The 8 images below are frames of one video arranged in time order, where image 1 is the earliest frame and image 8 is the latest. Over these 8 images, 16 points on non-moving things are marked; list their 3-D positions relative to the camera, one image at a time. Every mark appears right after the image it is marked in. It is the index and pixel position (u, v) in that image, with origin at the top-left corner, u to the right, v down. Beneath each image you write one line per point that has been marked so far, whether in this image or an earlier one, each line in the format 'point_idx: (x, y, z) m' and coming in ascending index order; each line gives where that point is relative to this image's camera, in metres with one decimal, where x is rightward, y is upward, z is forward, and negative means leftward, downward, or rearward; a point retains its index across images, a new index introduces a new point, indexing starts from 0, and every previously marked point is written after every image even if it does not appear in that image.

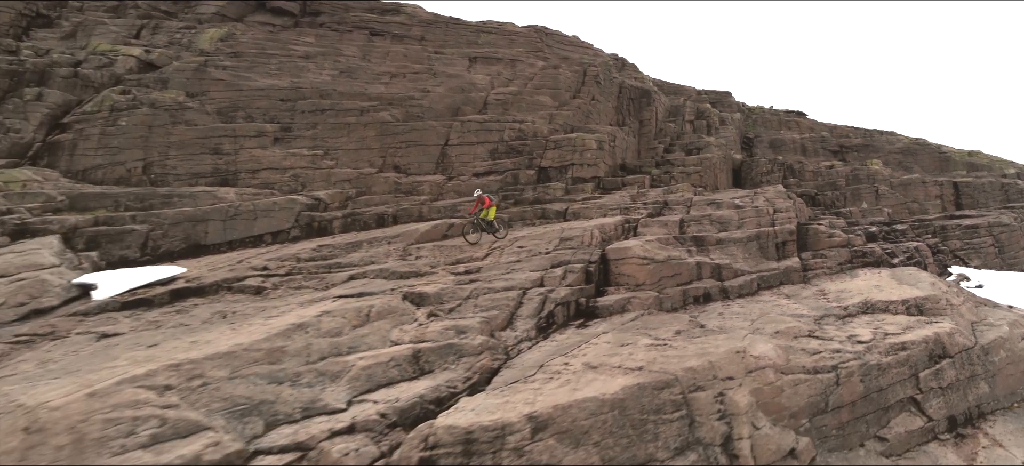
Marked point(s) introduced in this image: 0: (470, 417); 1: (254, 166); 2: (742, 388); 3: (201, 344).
0: (-0.5, -2.8, +6.9) m
1: (-9.9, +2.6, +17.4) m
2: (+4.1, -2.7, +7.9) m
3: (-5.3, -1.9, +7.9) m
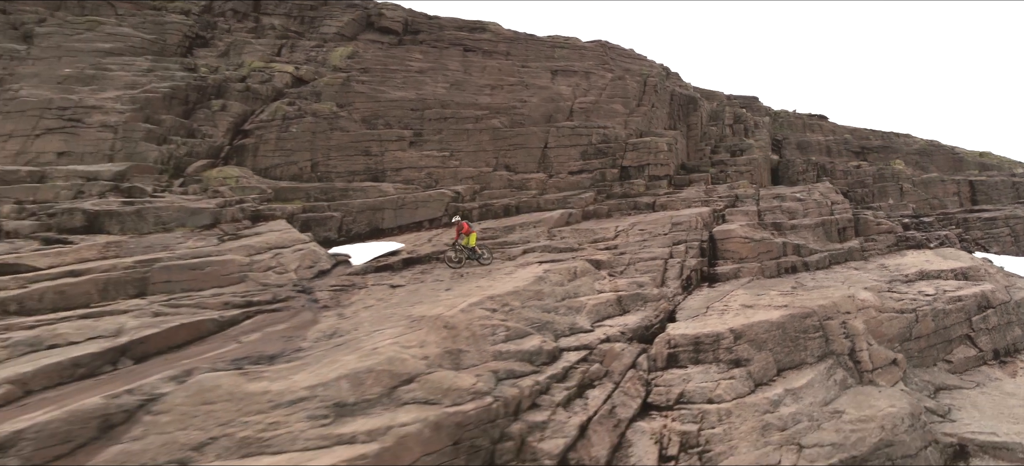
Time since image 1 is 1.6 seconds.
0: (+4.1, -2.2, +10.3) m
1: (-5.3, +3.1, +20.8) m
2: (+8.7, -2.2, +11.4) m
3: (-0.6, -1.4, +11.4) m
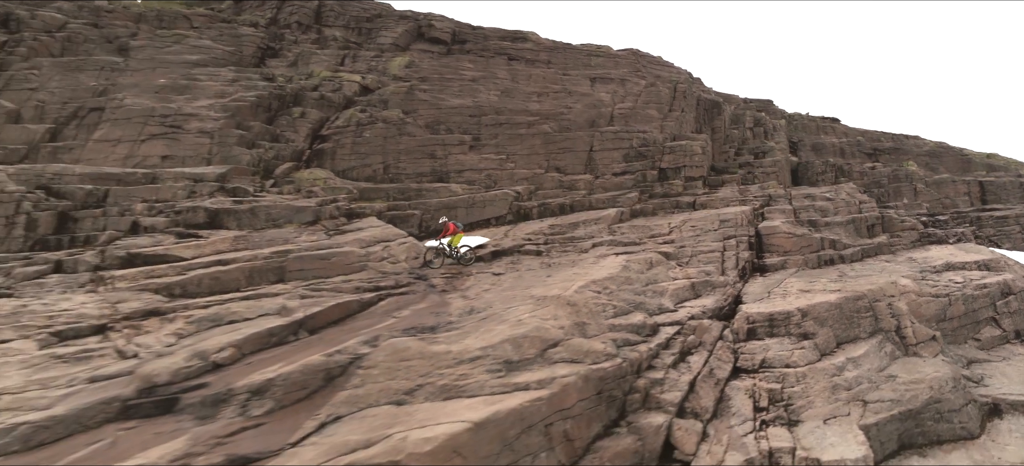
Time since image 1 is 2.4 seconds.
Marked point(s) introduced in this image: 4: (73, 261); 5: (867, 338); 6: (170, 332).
0: (+6.8, -2.1, +12.2) m
1: (-2.6, +3.3, +22.7) m
2: (+11.4, -2.0, +13.2) m
3: (+2.1, -1.2, +13.2) m
4: (-13.4, -0.8, +13.7) m
5: (+9.7, -2.9, +12.4) m
6: (-8.4, -2.5, +11.2) m
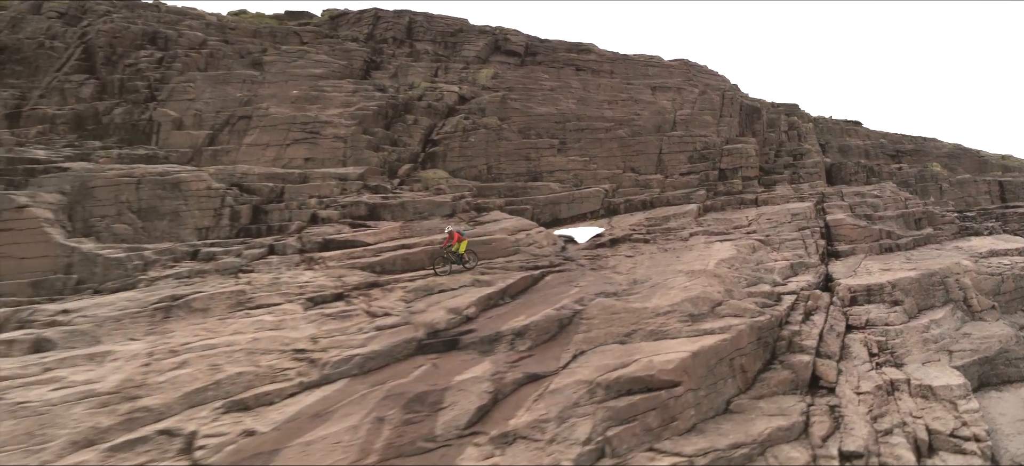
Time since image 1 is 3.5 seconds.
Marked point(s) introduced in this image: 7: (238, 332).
0: (+11.7, -1.7, +15.2) m
1: (+2.3, +3.7, +25.7) m
2: (+16.3, -1.6, +16.2) m
3: (+6.9, -0.8, +16.2) m
4: (-8.5, -0.4, +16.7) m
5: (+14.6, -2.5, +15.3) m
6: (-3.6, -2.1, +14.2) m
7: (-7.4, -2.7, +12.2) m
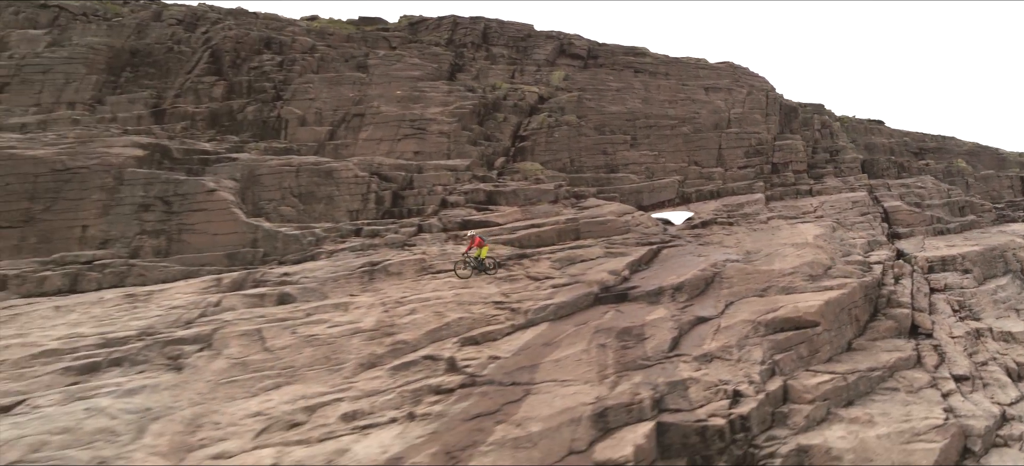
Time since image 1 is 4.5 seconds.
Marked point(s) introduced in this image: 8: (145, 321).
0: (+16.6, -0.9, +17.8) m
1: (+7.2, +4.5, +28.3) m
2: (+21.2, -0.8, +18.9) m
3: (+11.9, 0.0, +18.8) m
4: (-3.6, +0.4, +19.3) m
5: (+19.5, -1.7, +18.0) m
6: (+1.4, -1.2, +16.8) m
7: (-2.4, -1.9, +14.8) m
8: (-10.5, -2.5, +13.0) m
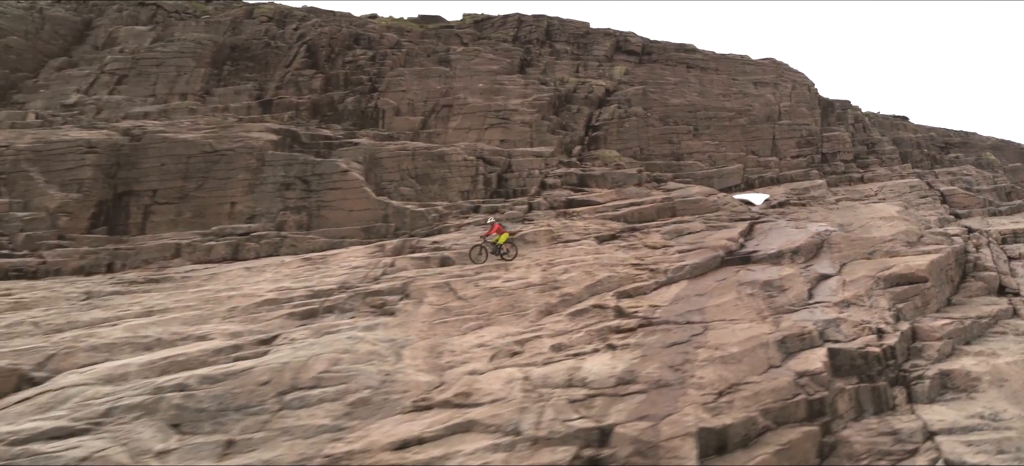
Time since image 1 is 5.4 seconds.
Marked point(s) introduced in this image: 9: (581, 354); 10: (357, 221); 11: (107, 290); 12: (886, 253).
0: (+21.4, +0.2, +19.7) m
1: (+12.0, +5.5, +30.1) m
2: (+25.9, +0.2, +20.7) m
3: (+16.6, +1.0, +20.7) m
4: (+1.2, +1.4, +21.1) m
5: (+24.3, -0.6, +19.8) m
6: (+6.1, -0.2, +18.6) m
7: (+2.3, -0.8, +16.6) m
8: (-5.7, -1.5, +14.8) m
9: (+1.7, -3.1, +11.5) m
10: (-6.8, +0.5, +19.9) m
11: (-13.2, -1.8, +14.7) m
12: (+13.2, -0.7, +16.0) m
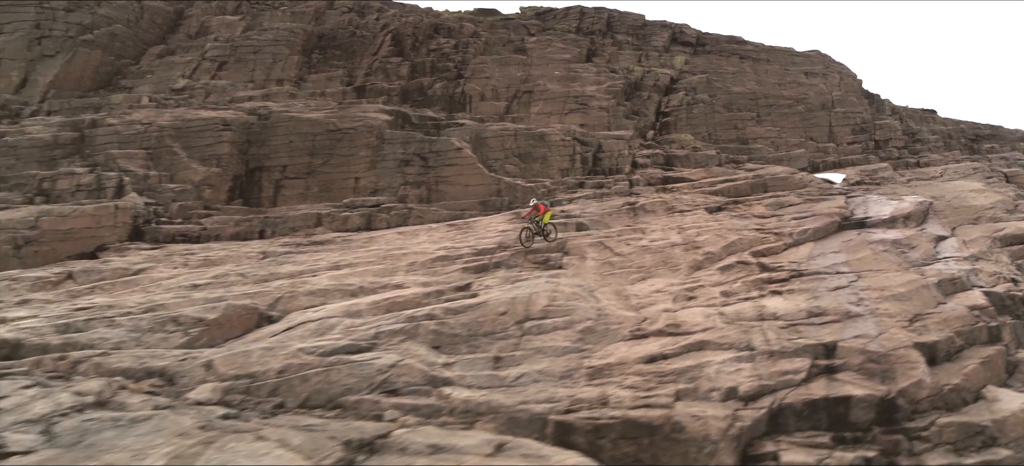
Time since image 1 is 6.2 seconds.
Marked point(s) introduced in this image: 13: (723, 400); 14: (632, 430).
0: (+26.4, +1.4, +20.9) m
1: (+16.9, +6.8, +31.4) m
2: (+30.9, +1.5, +22.0) m
3: (+21.6, +2.3, +21.9) m
4: (+6.2, +2.7, +22.4) m
5: (+29.3, +0.6, +21.1) m
6: (+11.1, +1.1, +19.9) m
7: (+7.3, +0.4, +17.9) m
8: (-0.7, -0.2, +16.0) m
9: (+6.7, -1.8, +12.7) m
10: (-1.8, +1.8, +21.1) m
11: (-8.2, -0.6, +16.0) m
12: (+18.2, +0.5, +17.2) m
13: (+4.1, -3.2, +8.6) m
14: (+2.2, -3.4, +7.9) m
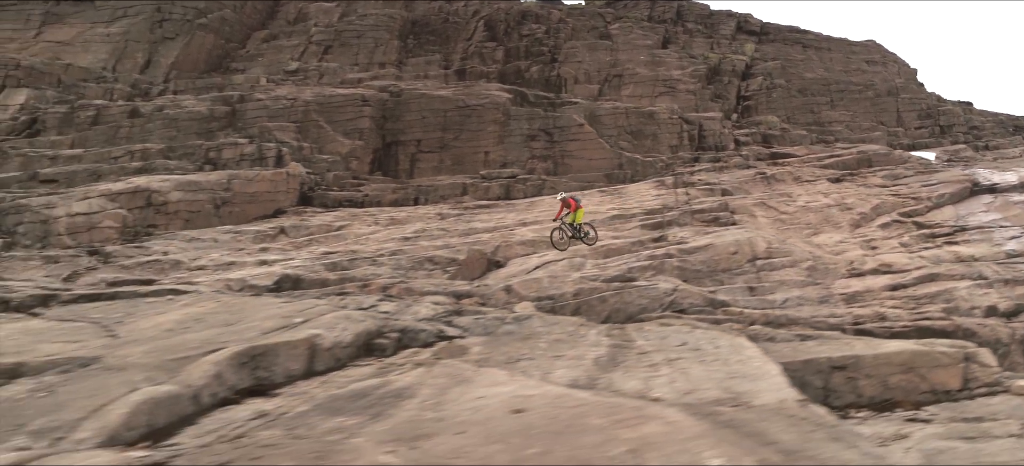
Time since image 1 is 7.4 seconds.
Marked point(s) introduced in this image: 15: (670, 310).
0: (+32.4, +2.8, +21.9) m
1: (+22.9, +8.1, +32.4) m
2: (+36.9, +2.9, +23.0) m
3: (+27.6, +3.7, +22.9) m
4: (+12.1, +4.1, +23.4) m
5: (+35.3, +2.0, +22.1) m
6: (+17.1, +2.5, +20.9) m
7: (+13.3, +1.8, +18.8) m
8: (+5.3, +1.2, +17.0) m
9: (+12.8, -0.4, +13.7) m
10: (+4.2, +3.2, +22.1) m
11: (-2.2, +0.8, +16.9) m
12: (+24.2, +1.9, +18.3) m
13: (+10.1, -1.8, +9.6) m
14: (+8.2, -2.0, +8.9) m
15: (+3.4, -1.7, +9.8) m
